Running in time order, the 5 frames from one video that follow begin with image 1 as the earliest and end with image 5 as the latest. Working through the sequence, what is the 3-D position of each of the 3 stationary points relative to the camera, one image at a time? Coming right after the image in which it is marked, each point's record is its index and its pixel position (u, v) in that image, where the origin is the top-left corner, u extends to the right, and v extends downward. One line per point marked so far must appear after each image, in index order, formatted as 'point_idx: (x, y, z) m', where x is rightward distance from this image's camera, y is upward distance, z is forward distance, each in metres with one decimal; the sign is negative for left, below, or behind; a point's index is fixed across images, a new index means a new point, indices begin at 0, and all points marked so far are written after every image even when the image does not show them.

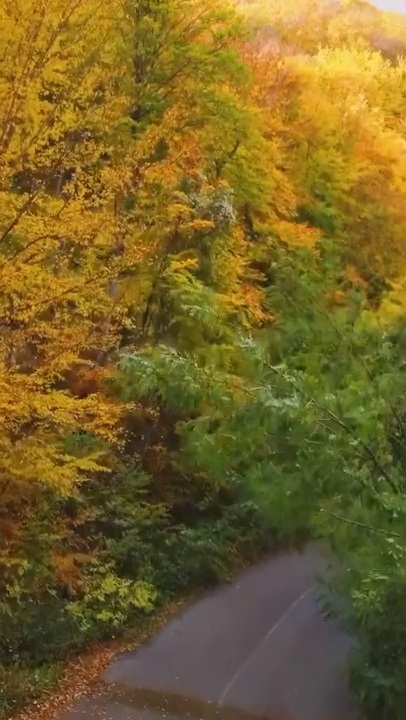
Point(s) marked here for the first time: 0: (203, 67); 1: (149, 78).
0: (0.0, +6.4, +18.8) m
1: (-1.1, +6.1, +18.8) m
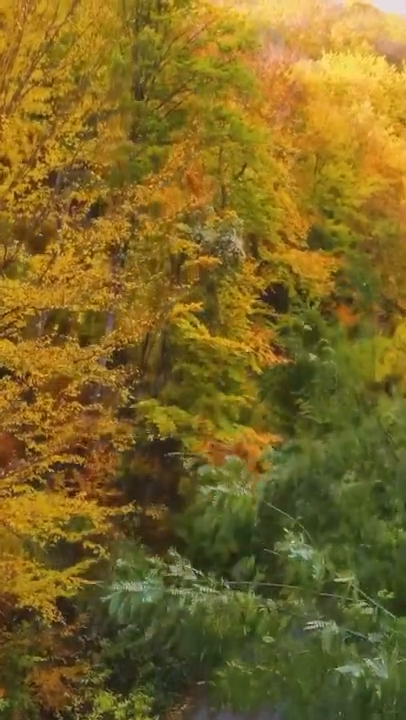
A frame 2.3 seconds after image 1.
0: (+0.1, +5.5, +17.0) m
1: (-1.0, +5.2, +17.0) m
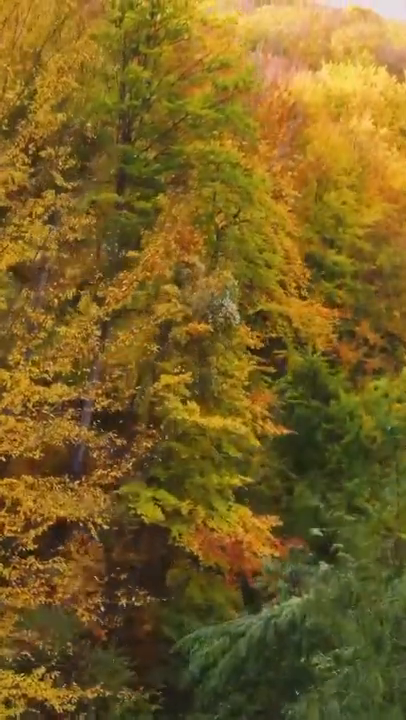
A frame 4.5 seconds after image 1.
0: (0.0, +4.3, +15.6) m
1: (-1.2, +4.0, +15.6) m
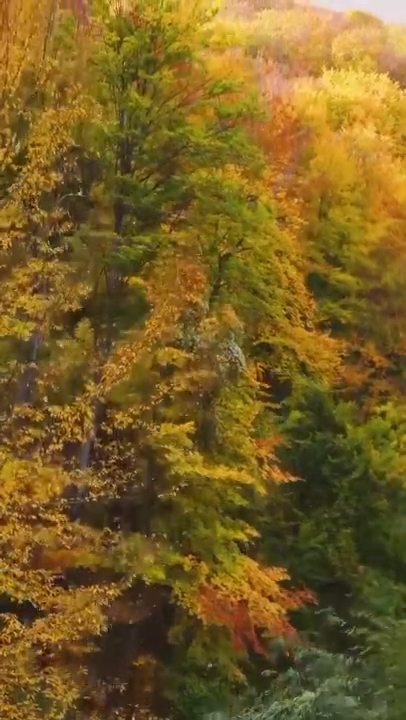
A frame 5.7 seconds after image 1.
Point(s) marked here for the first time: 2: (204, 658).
0: (0.0, +3.6, +14.9) m
1: (-1.1, +3.3, +14.9) m
2: (0.0, -4.4, +12.8) m
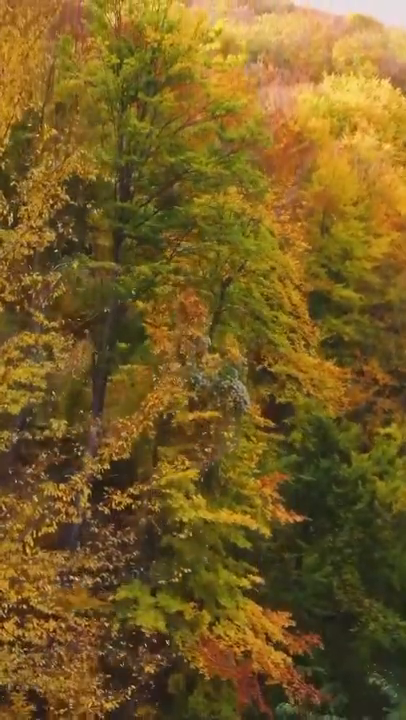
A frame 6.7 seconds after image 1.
0: (0.0, +3.0, +14.4) m
1: (-1.1, +2.8, +14.4) m
2: (+0.1, -5.0, +12.3) m
